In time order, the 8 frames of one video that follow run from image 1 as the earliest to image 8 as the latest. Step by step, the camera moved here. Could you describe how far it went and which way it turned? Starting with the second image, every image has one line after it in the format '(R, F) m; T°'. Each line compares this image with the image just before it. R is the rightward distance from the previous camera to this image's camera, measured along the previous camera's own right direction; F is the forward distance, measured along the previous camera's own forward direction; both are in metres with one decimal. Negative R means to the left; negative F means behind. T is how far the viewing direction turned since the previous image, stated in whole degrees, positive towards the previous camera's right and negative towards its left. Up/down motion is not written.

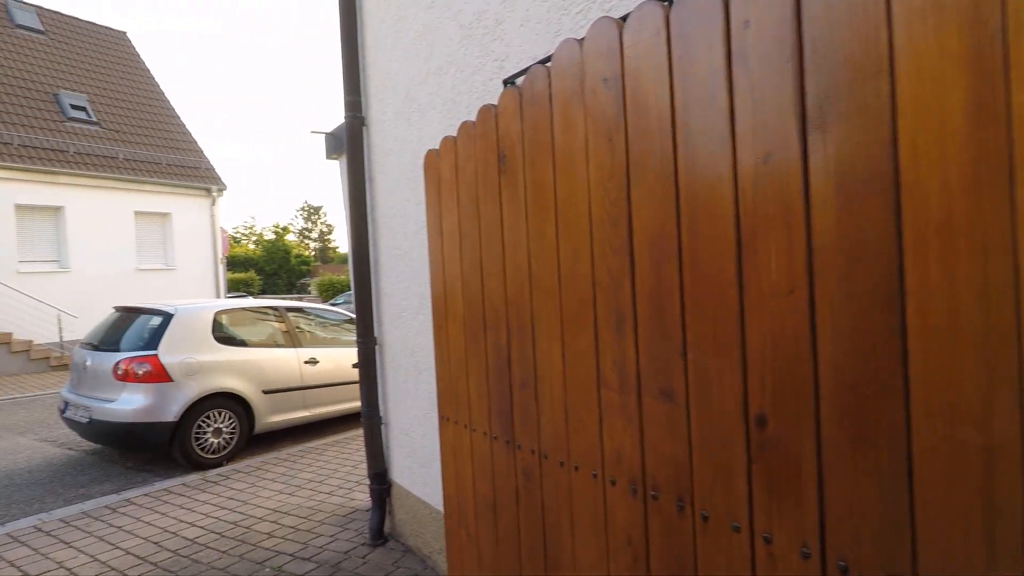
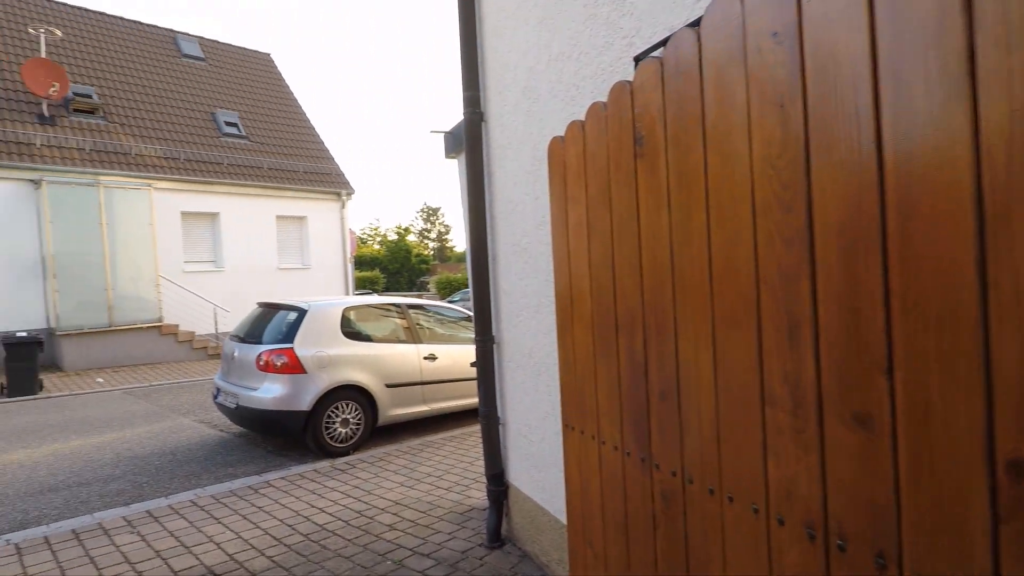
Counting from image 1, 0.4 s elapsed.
(-0.1, +0.2) m; -11°
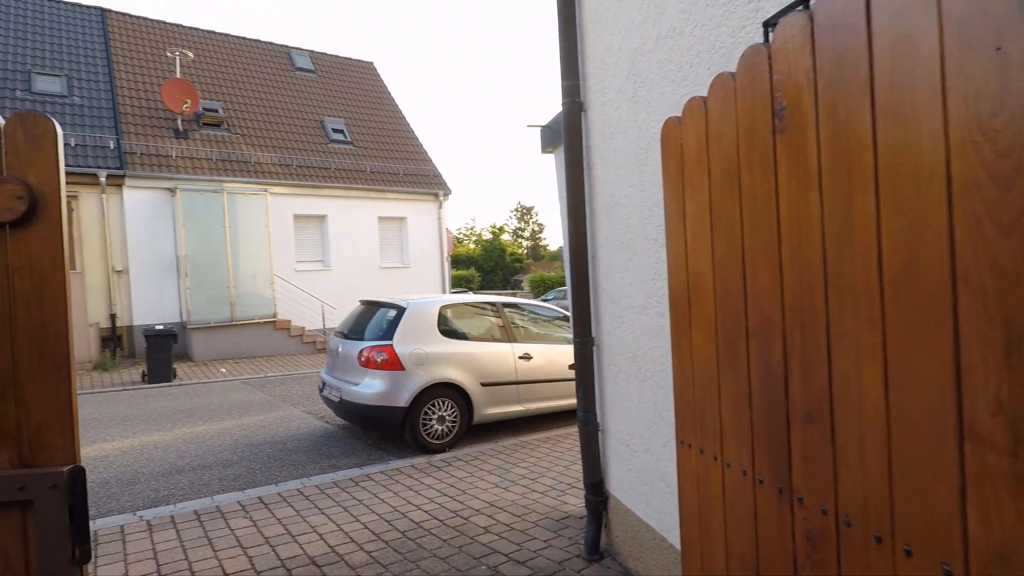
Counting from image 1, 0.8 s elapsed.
(0.0, +0.2) m; -9°
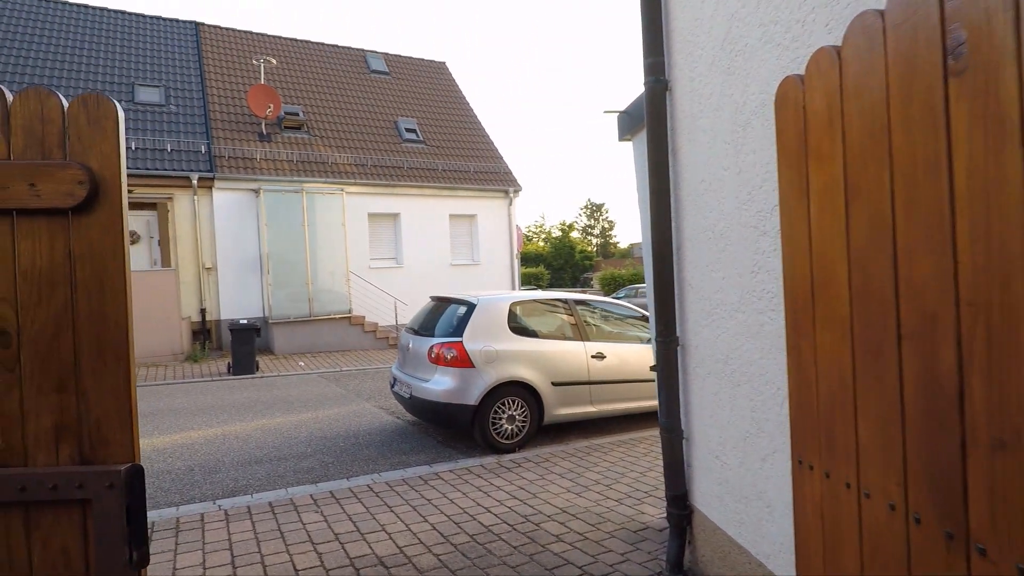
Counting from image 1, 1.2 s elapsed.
(0.0, +0.2) m; -7°
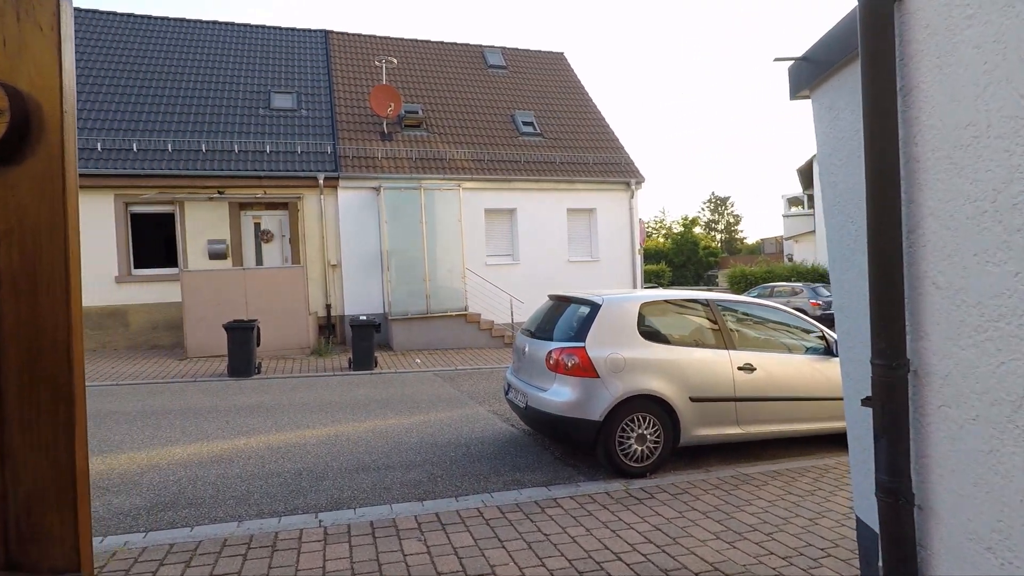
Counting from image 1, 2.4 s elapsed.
(-0.1, +0.8) m; -11°
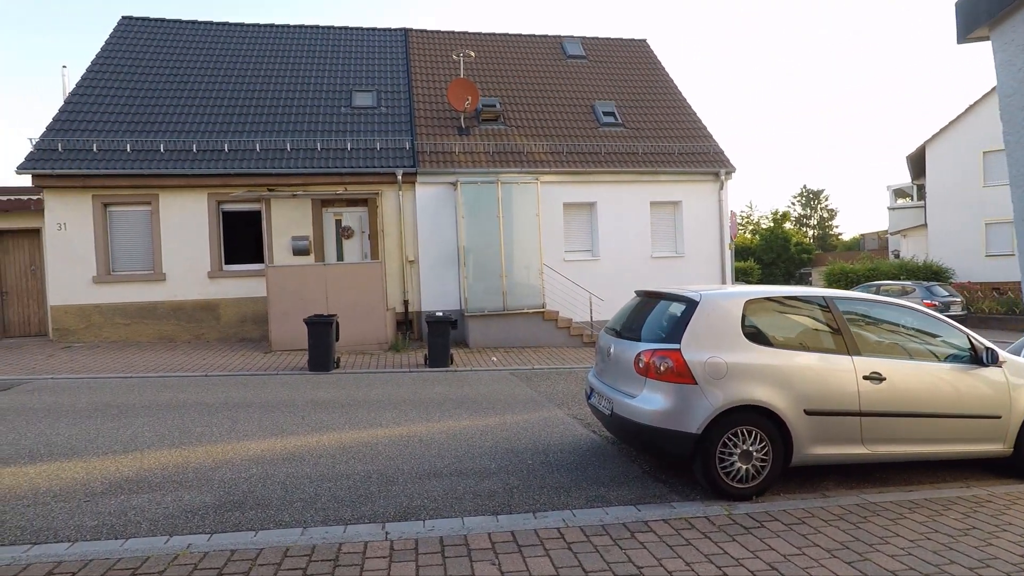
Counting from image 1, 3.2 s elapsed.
(-0.1, +0.5) m; -8°
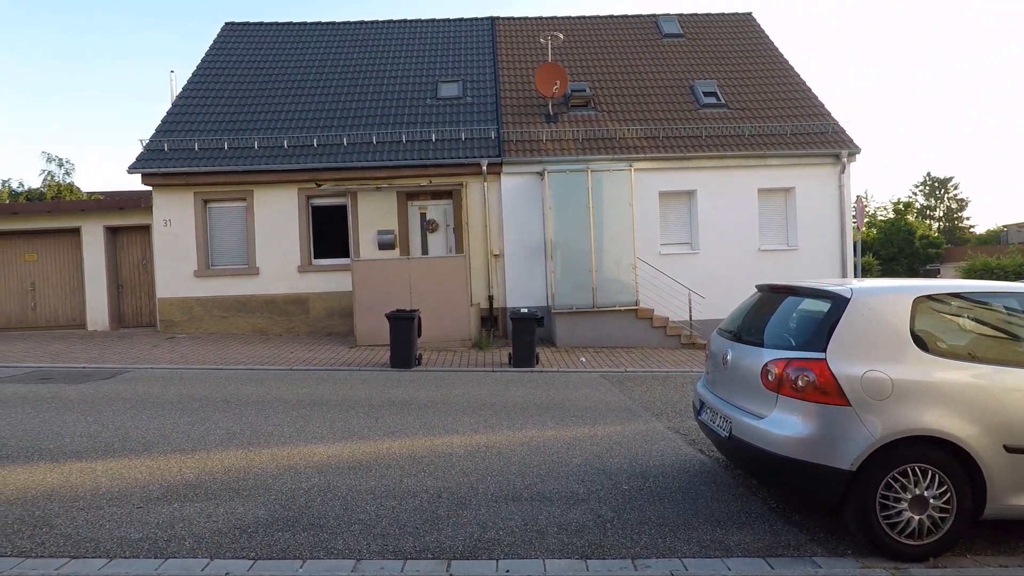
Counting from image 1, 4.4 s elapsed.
(0.0, +0.9) m; -9°
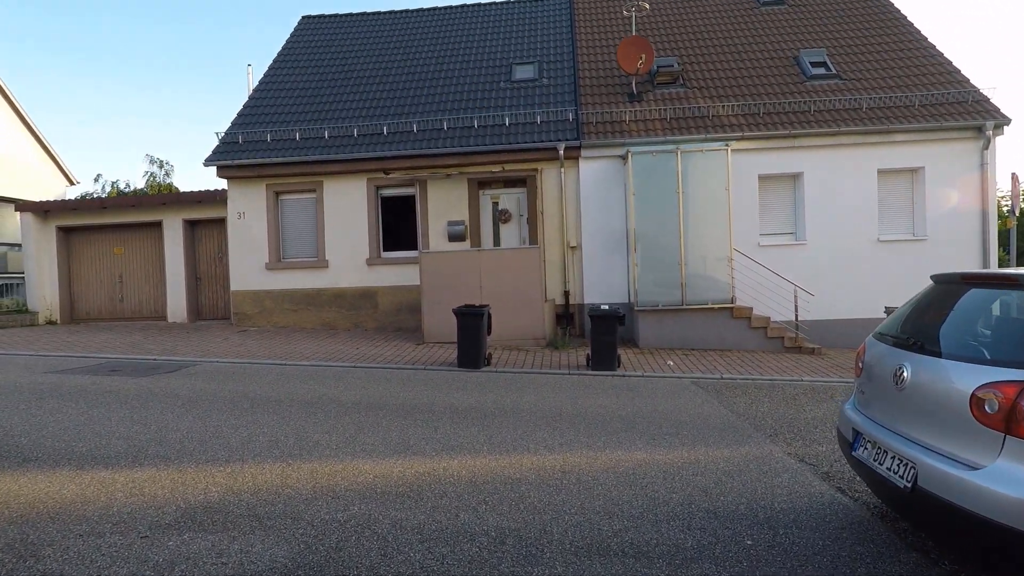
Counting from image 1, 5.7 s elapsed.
(-0.1, +1.1) m; -7°
